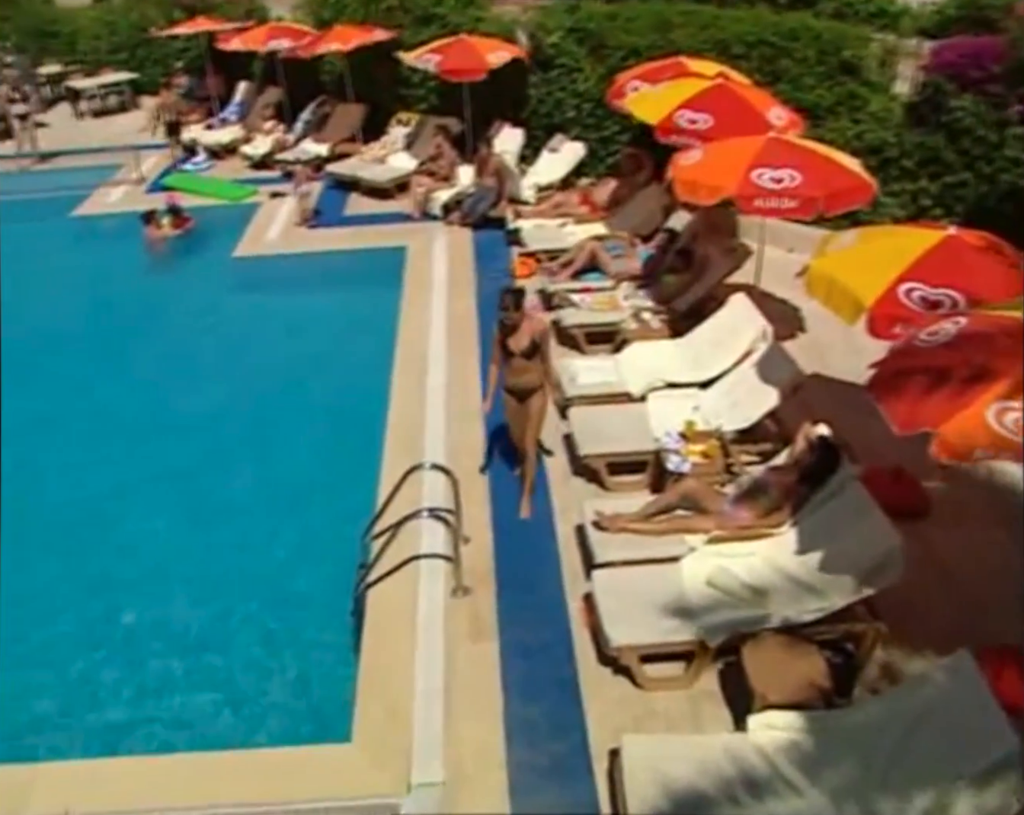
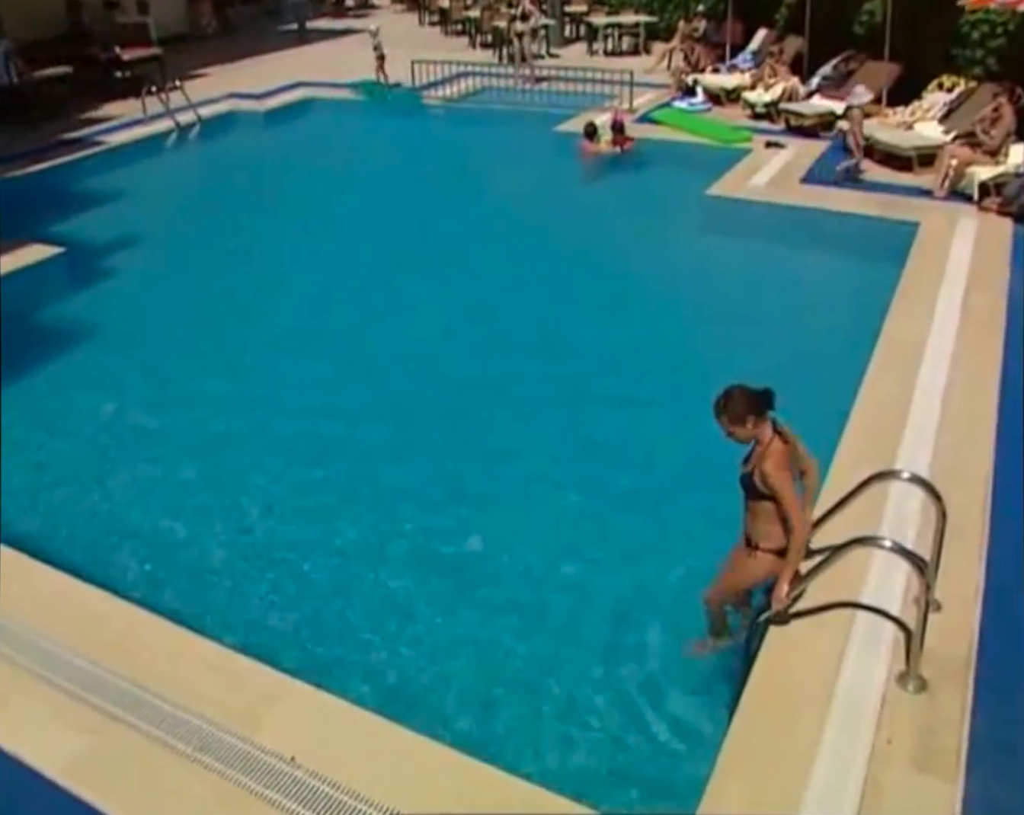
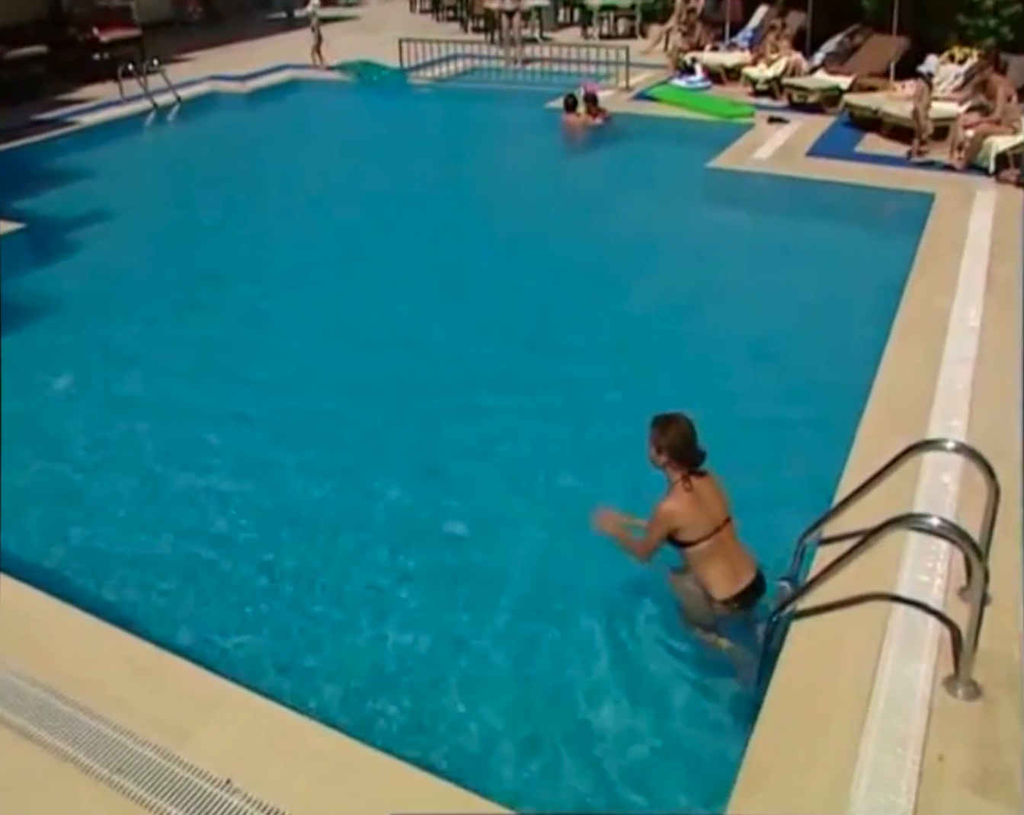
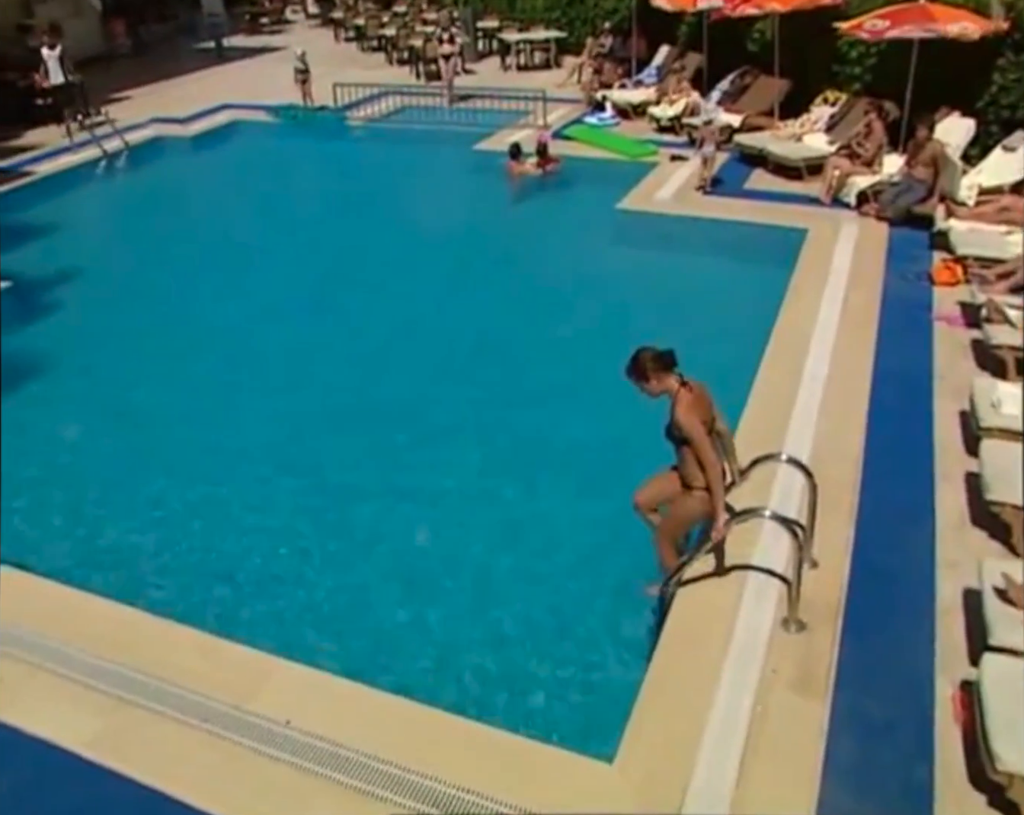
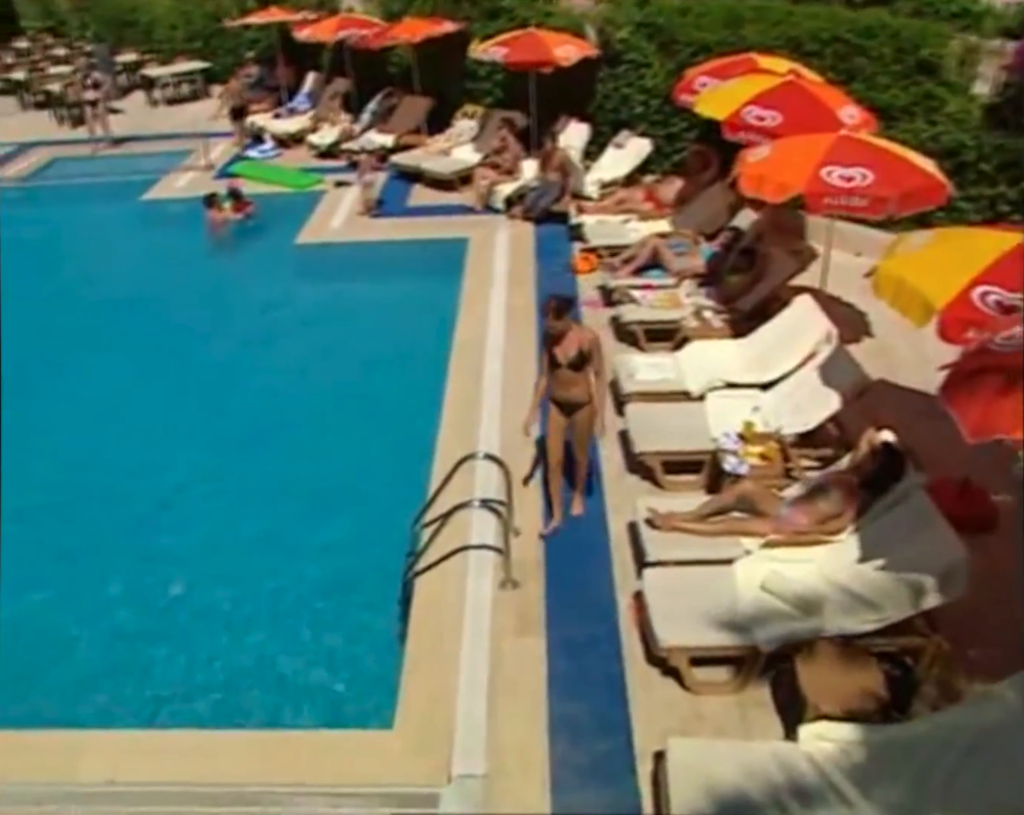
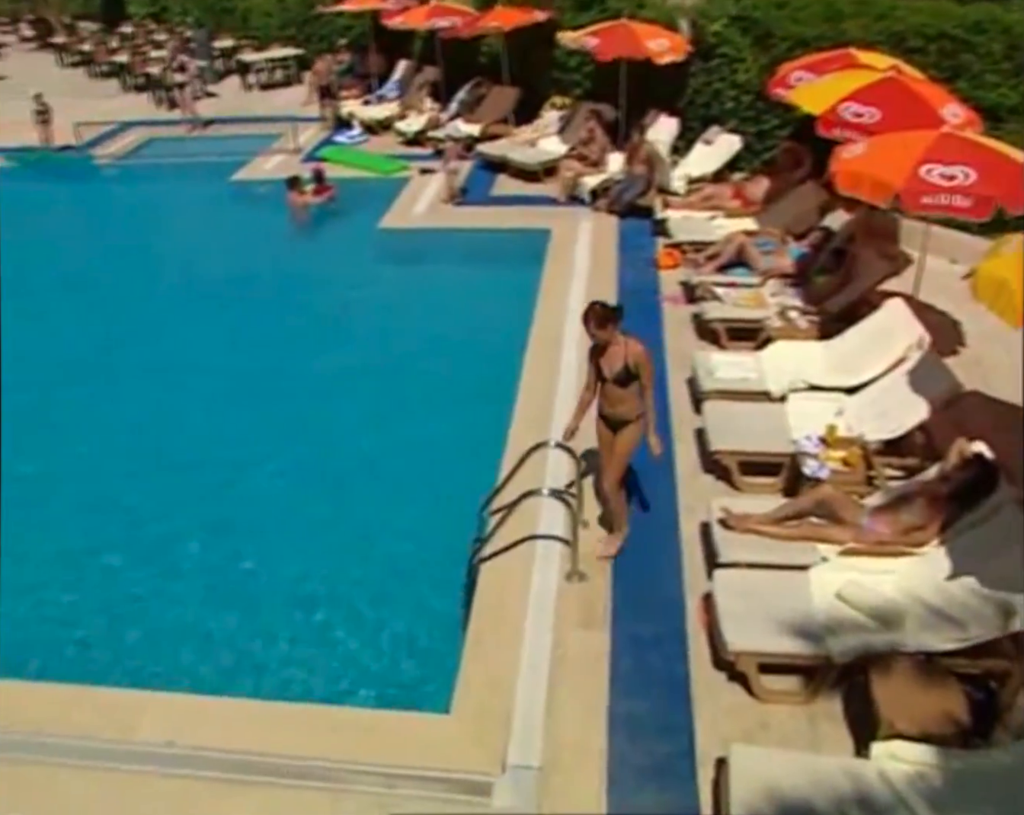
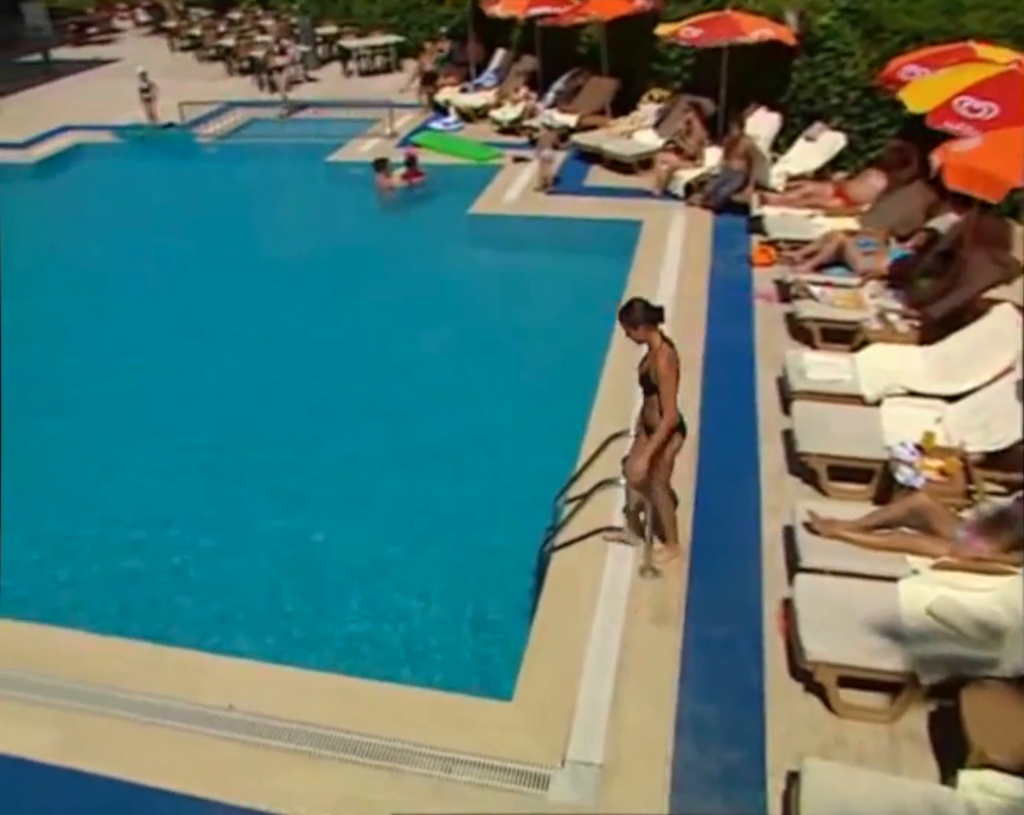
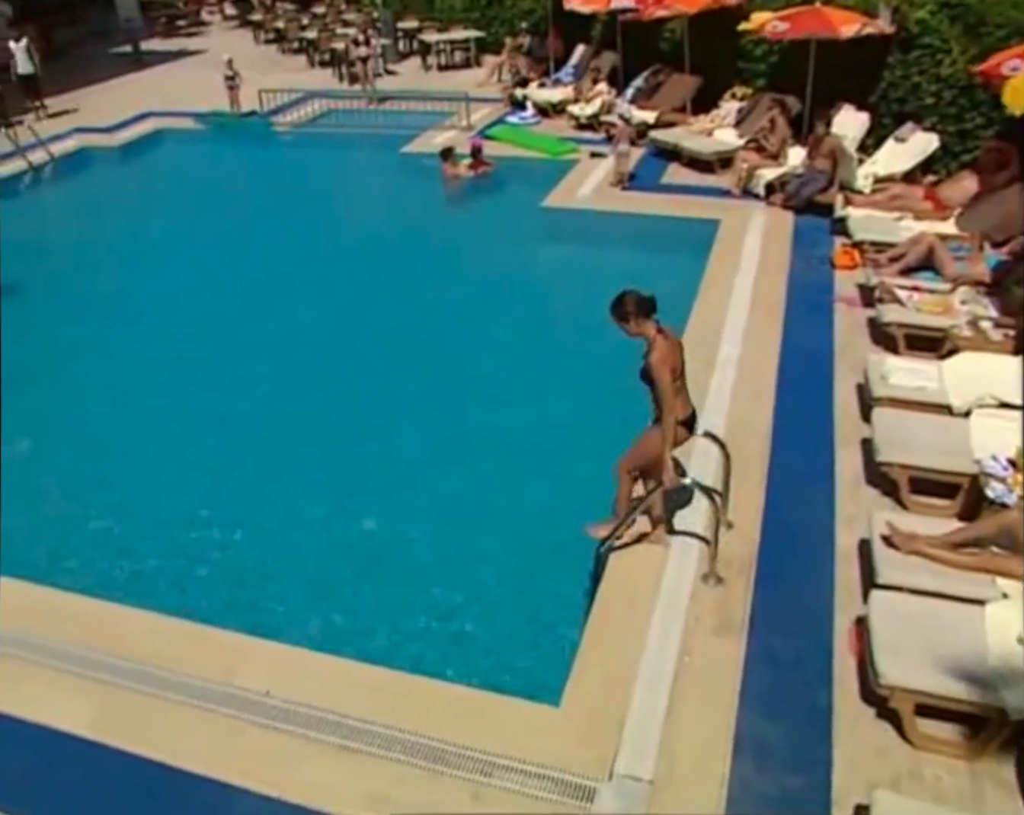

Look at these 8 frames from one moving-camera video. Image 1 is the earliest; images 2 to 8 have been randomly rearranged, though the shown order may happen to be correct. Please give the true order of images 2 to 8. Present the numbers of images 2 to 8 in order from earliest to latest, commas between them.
5, 6, 7, 8, 4, 2, 3
